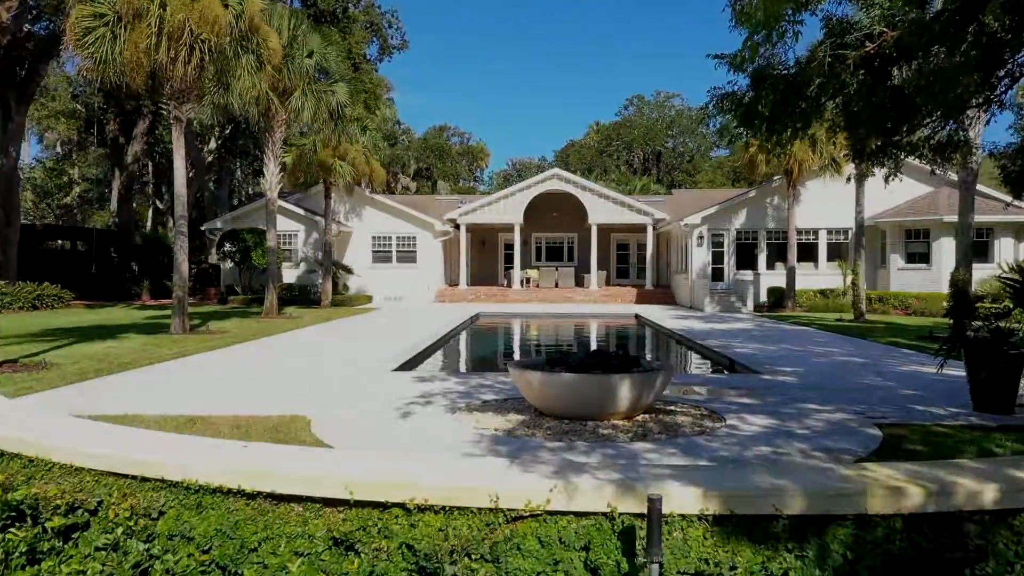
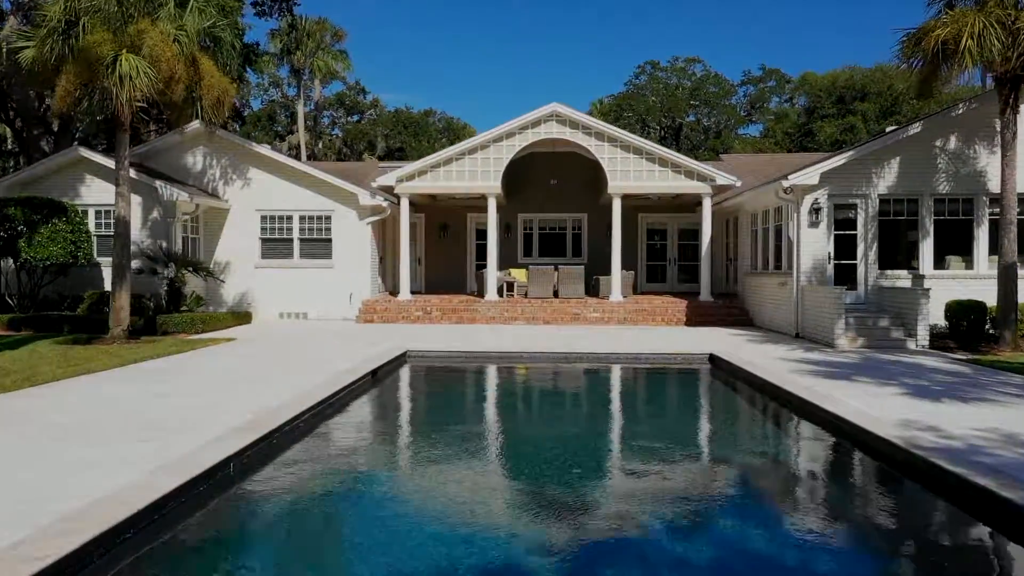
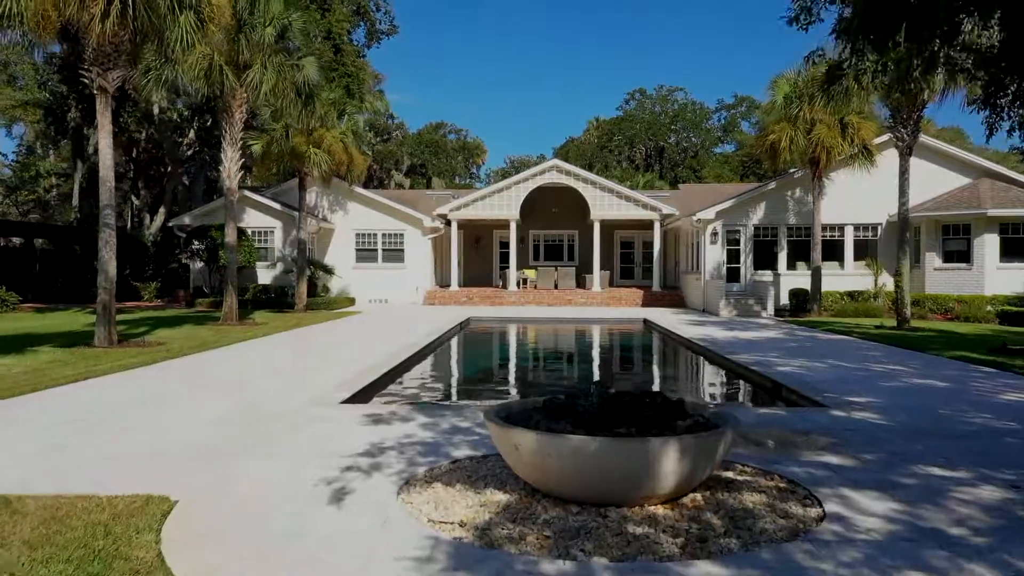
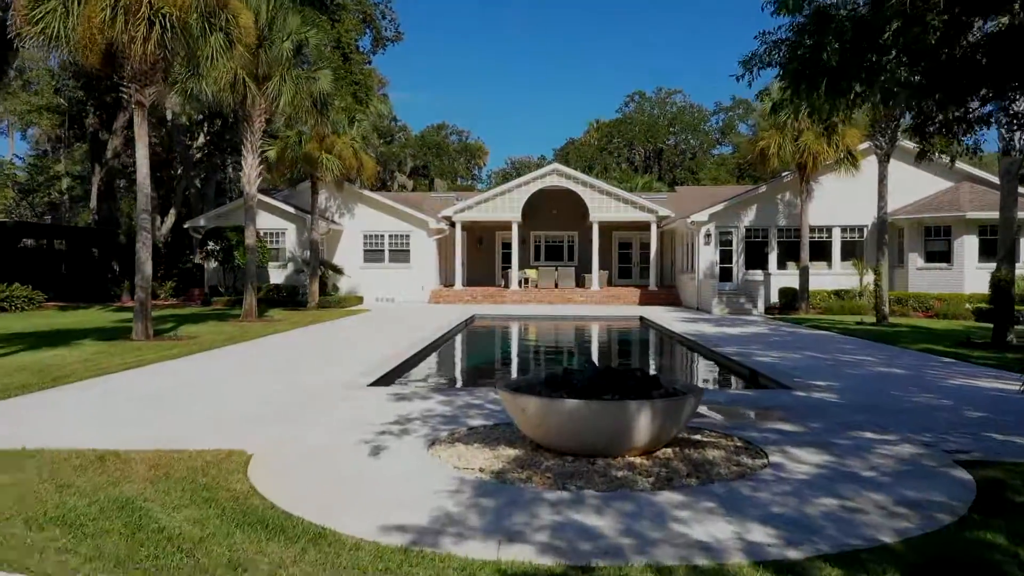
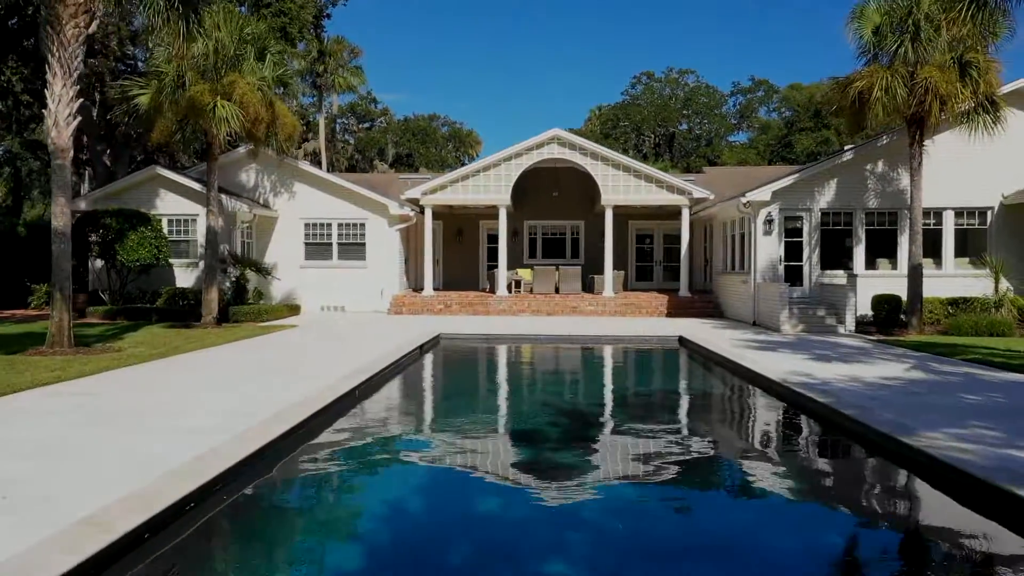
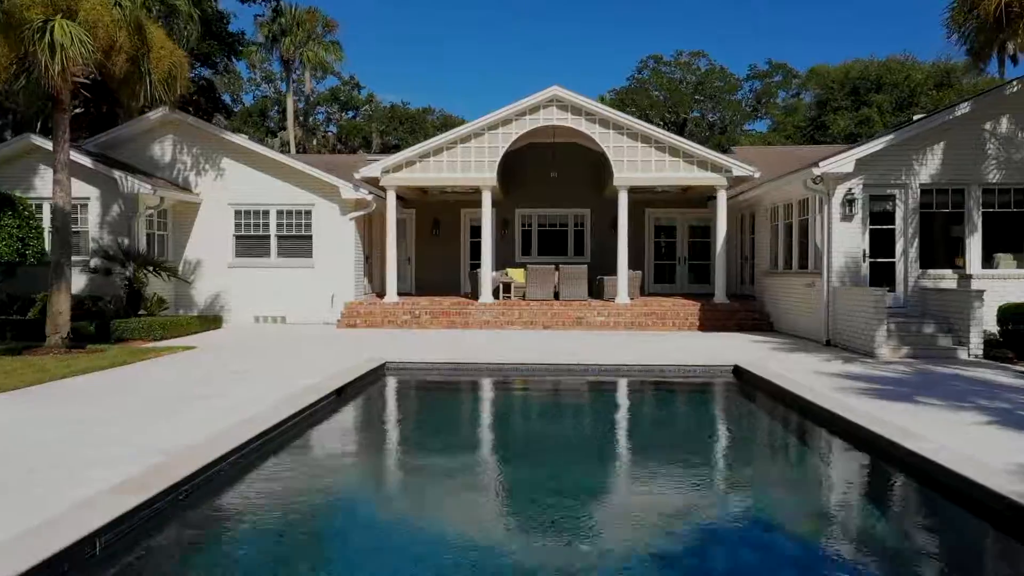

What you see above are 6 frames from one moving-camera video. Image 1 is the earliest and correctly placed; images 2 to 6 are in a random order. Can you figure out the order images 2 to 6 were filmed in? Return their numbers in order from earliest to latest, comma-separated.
4, 3, 5, 2, 6
